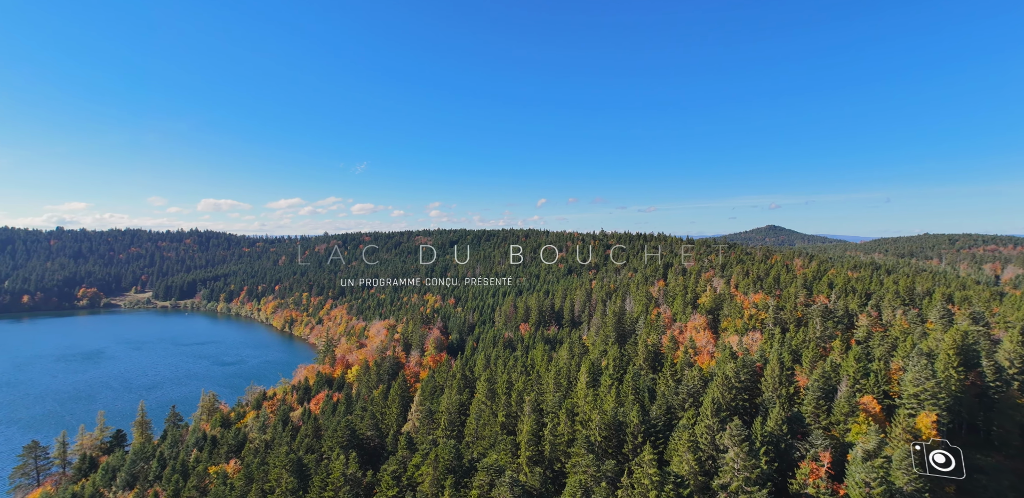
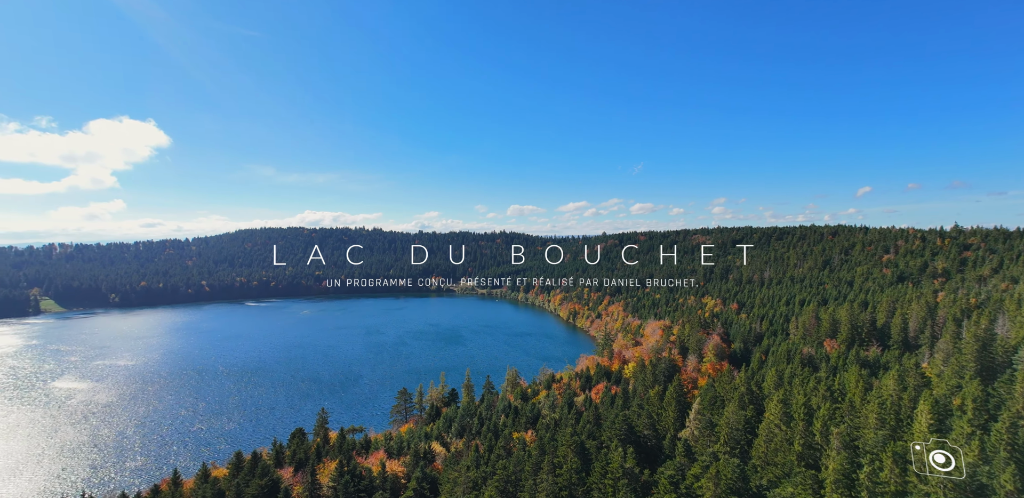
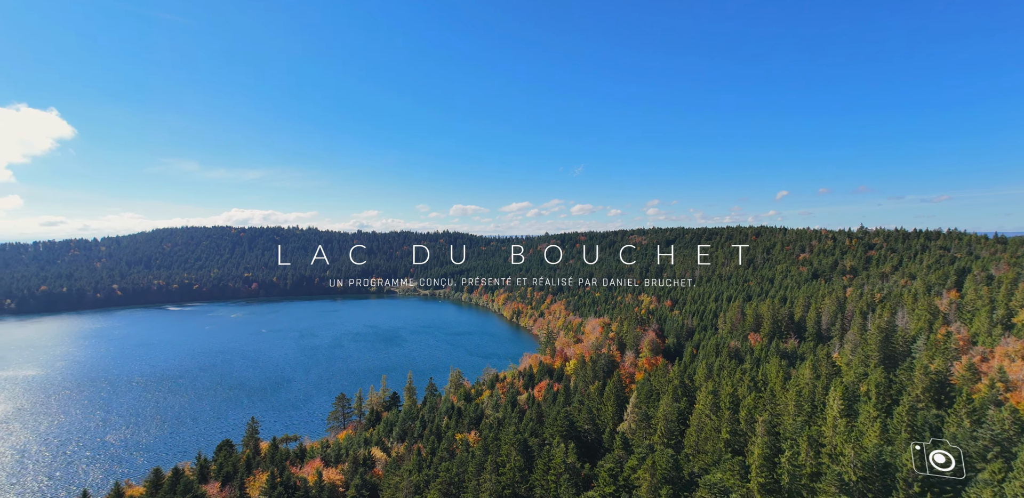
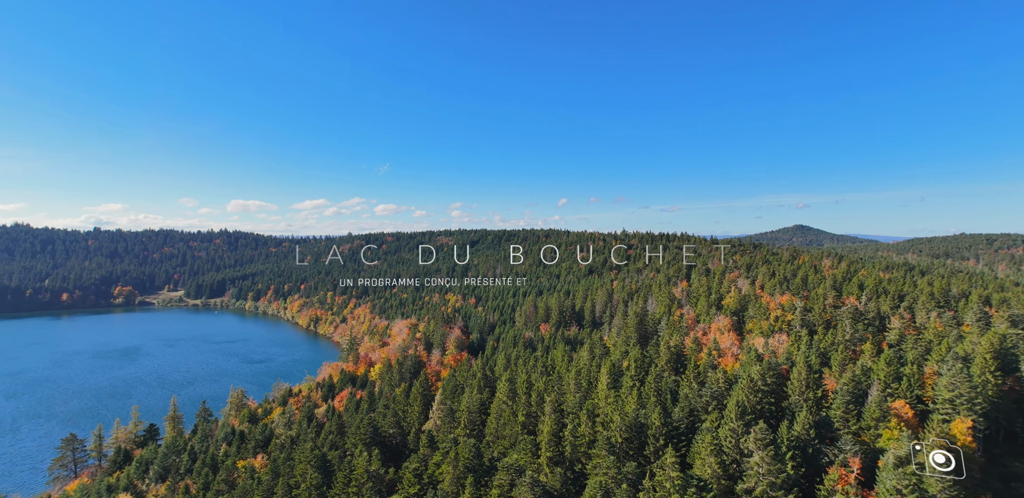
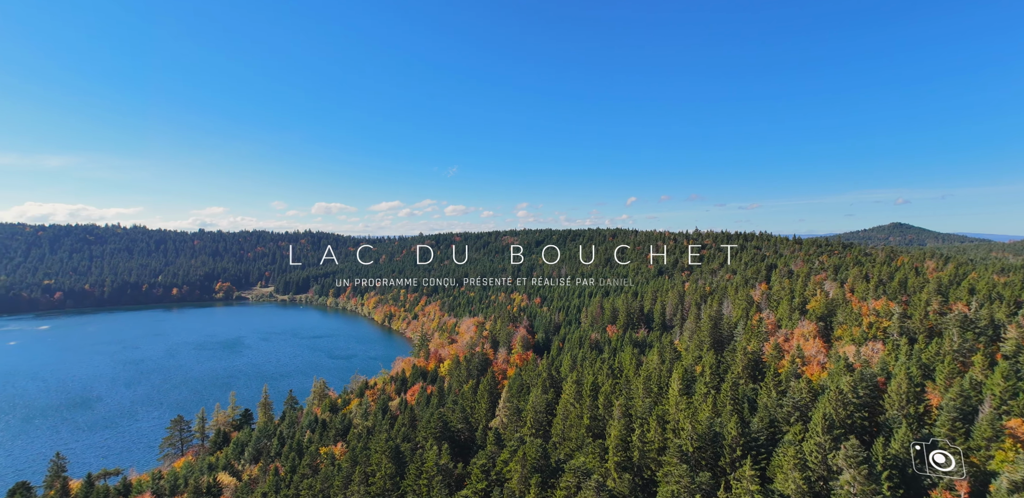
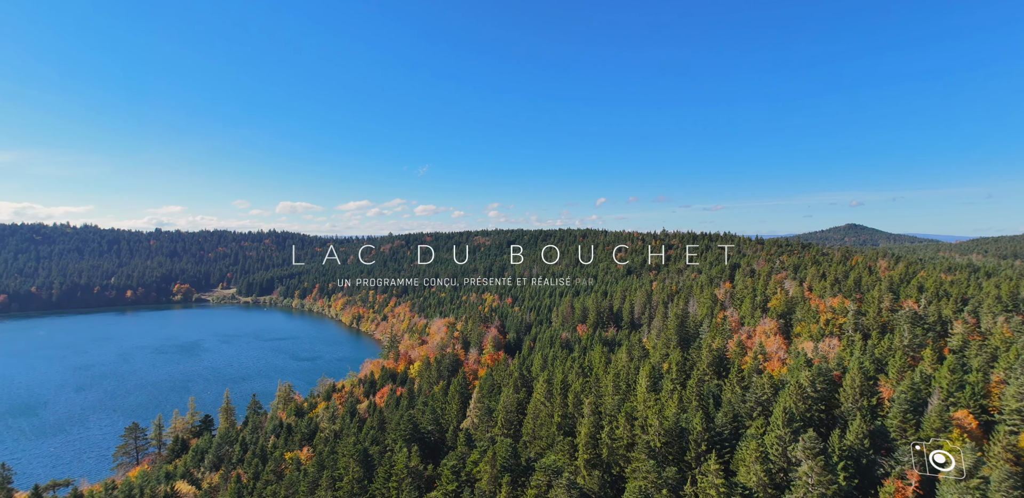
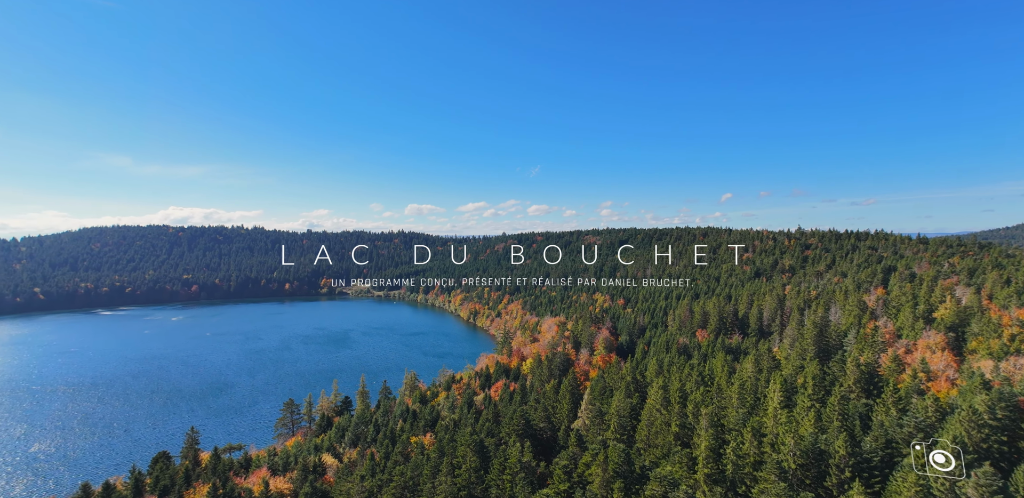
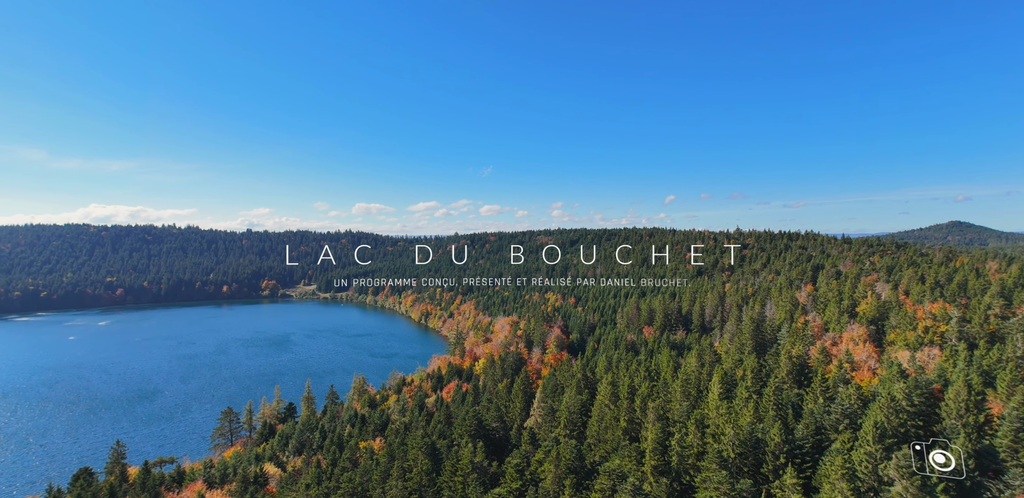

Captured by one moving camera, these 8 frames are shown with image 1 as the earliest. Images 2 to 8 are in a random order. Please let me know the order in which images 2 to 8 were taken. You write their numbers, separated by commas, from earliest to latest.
4, 6, 5, 8, 7, 3, 2
